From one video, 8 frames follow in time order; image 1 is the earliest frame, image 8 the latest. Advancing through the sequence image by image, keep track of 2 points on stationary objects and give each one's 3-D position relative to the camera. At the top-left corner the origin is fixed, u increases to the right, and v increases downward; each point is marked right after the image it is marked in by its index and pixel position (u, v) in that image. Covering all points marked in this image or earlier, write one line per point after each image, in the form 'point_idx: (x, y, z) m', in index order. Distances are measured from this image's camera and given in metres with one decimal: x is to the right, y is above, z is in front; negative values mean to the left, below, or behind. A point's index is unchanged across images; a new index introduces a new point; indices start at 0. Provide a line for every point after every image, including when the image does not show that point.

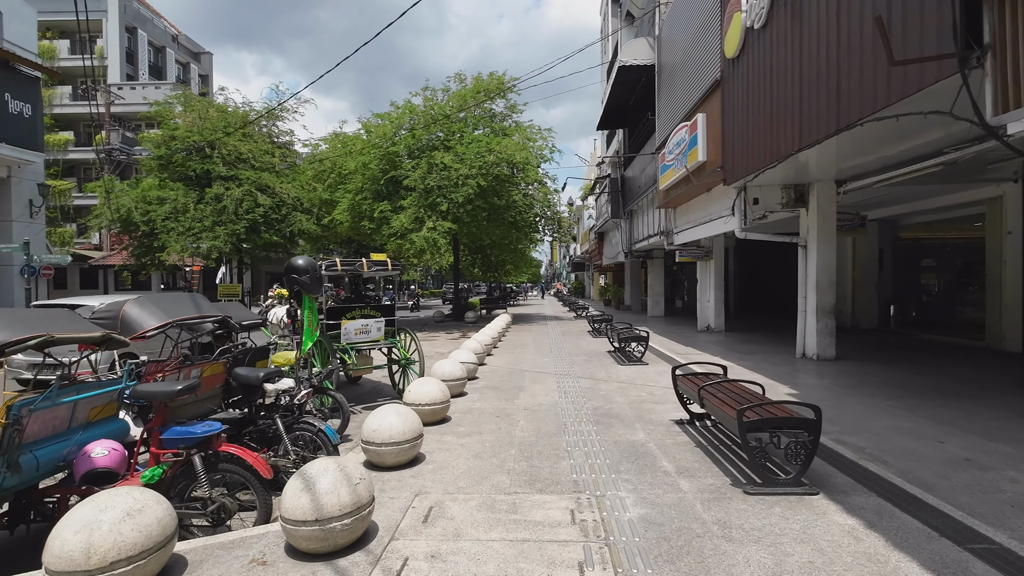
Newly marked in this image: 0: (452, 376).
0: (-1.0, -1.5, +8.2) m
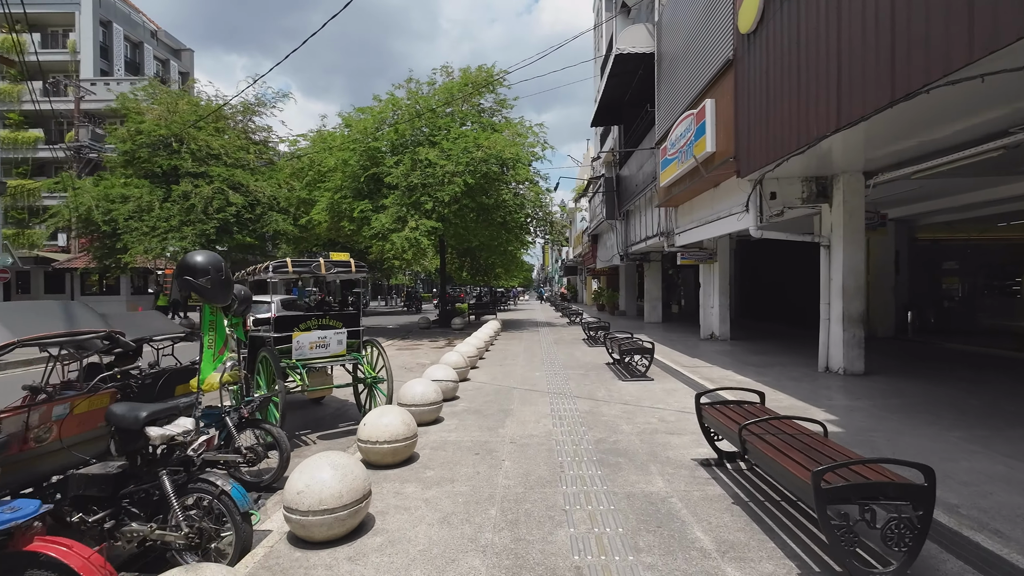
0: (-1.2, -1.5, +6.8) m
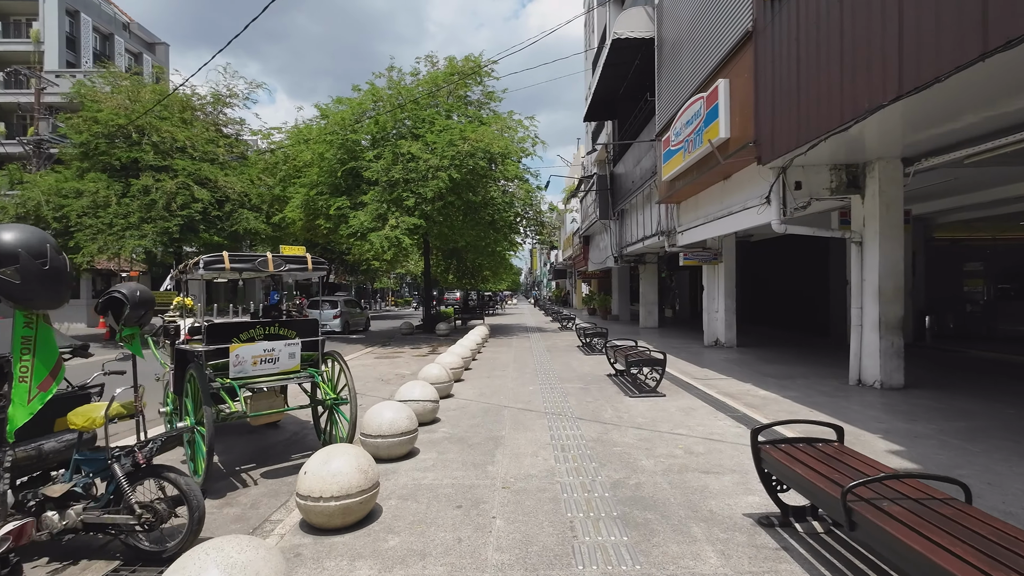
0: (-1.3, -1.5, +5.4) m
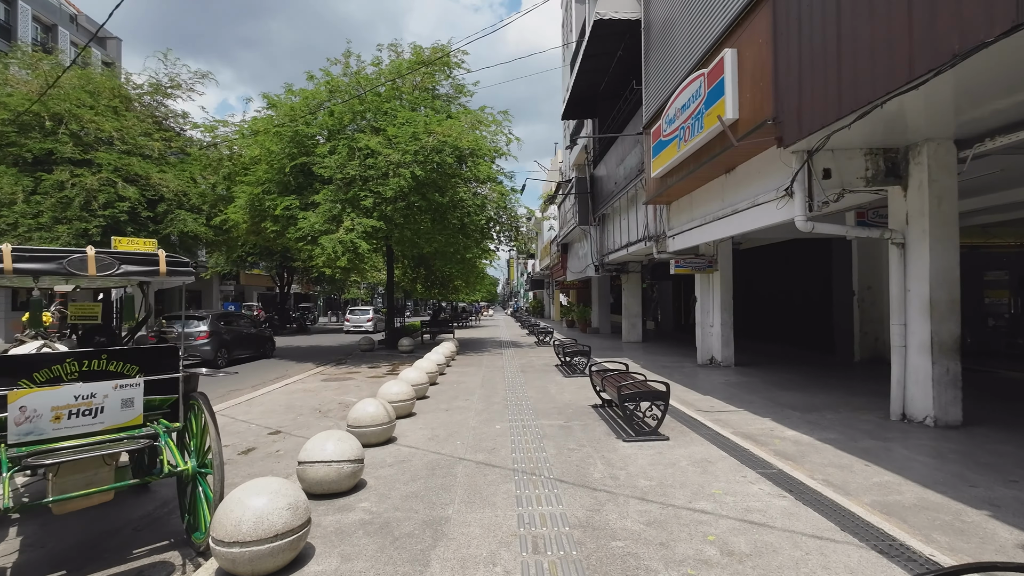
0: (-1.7, -1.6, +3.4) m
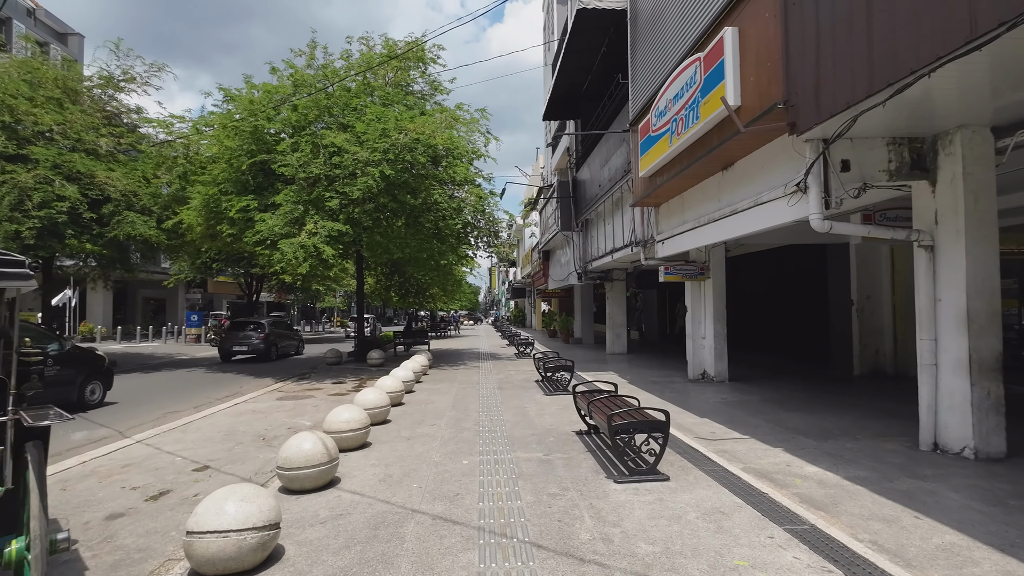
0: (-1.9, -1.7, +2.2) m
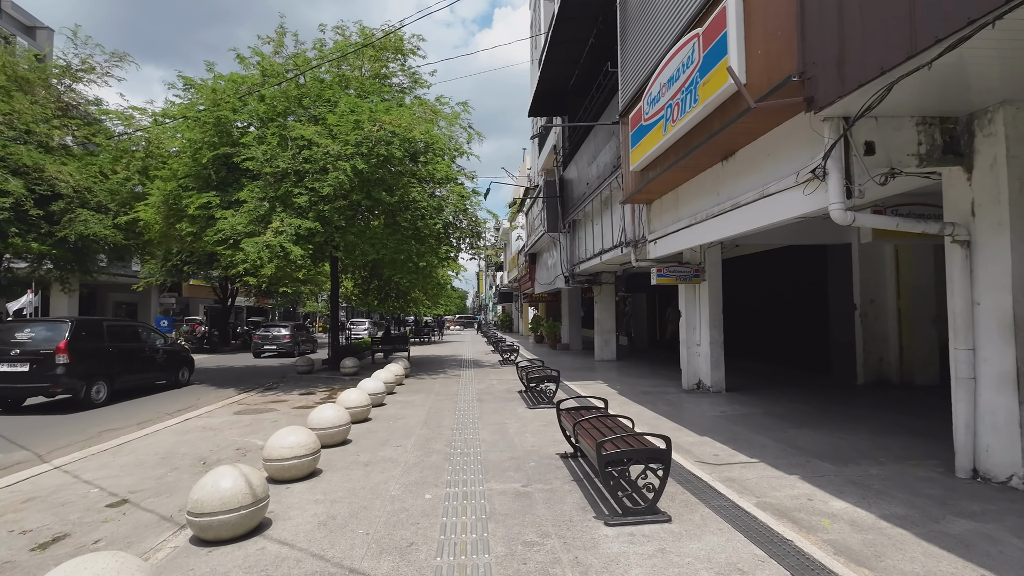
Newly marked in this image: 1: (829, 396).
0: (-2.1, -1.7, +1.2) m
1: (+6.6, -2.2, +10.4) m
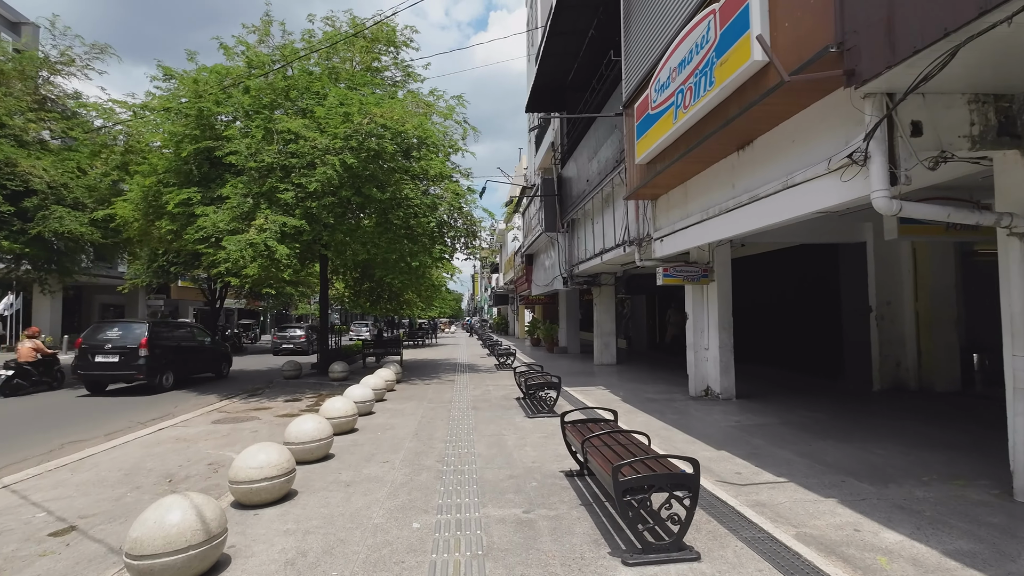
0: (-2.1, -1.6, +0.5) m
1: (+6.5, -2.3, +9.8) m
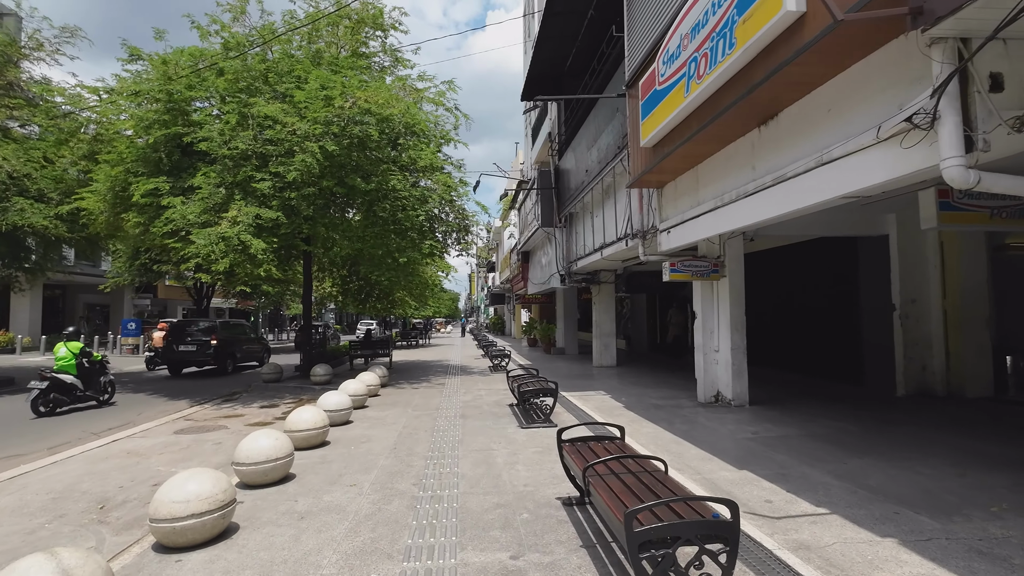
0: (-2.2, -1.5, -0.5) m
1: (+6.4, -2.2, +8.9) m
